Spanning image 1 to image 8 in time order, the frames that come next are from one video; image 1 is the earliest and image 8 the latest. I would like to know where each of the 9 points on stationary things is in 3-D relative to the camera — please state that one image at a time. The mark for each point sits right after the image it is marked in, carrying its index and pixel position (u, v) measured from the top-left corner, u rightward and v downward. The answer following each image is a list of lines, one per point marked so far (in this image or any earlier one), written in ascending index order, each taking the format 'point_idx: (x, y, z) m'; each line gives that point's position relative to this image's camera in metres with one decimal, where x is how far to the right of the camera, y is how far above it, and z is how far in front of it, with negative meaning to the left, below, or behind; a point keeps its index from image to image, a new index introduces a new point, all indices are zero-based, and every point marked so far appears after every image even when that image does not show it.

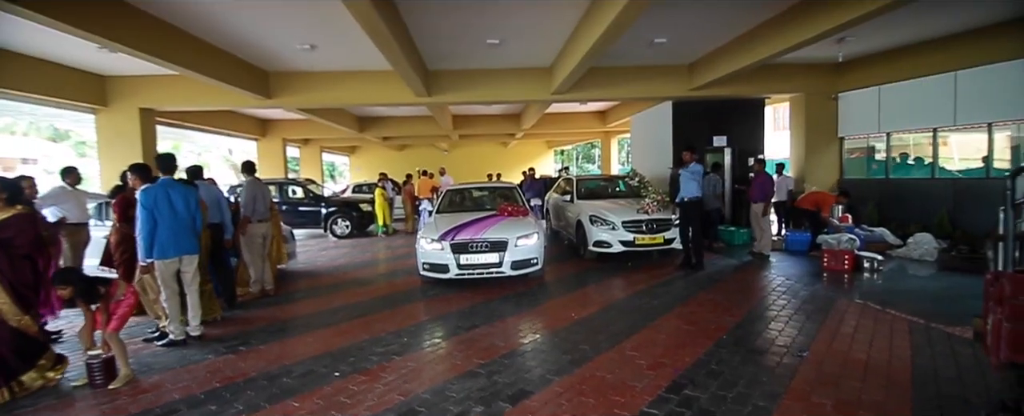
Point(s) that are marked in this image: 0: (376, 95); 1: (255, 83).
0: (-2.8, +2.2, +9.0) m
1: (-4.7, +2.3, +8.5) m
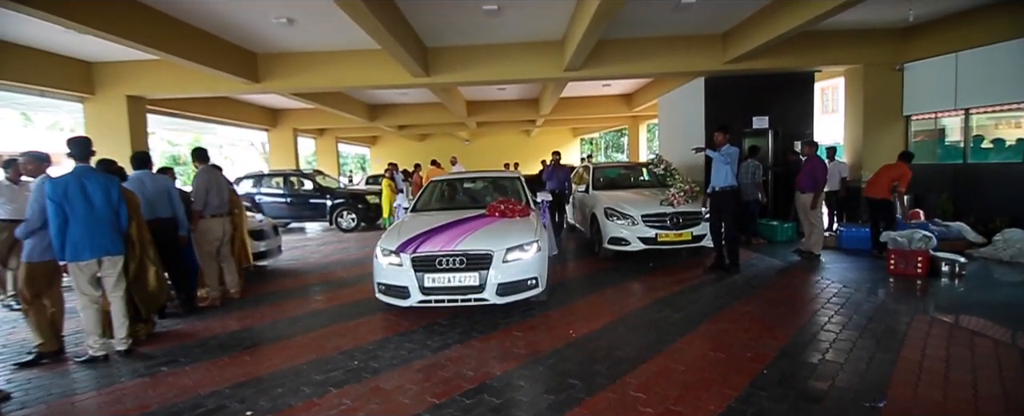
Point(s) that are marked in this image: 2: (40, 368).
0: (-2.6, +2.3, +8.2) m
1: (-4.6, +2.4, +7.8) m
2: (-3.8, -1.3, +3.7) m
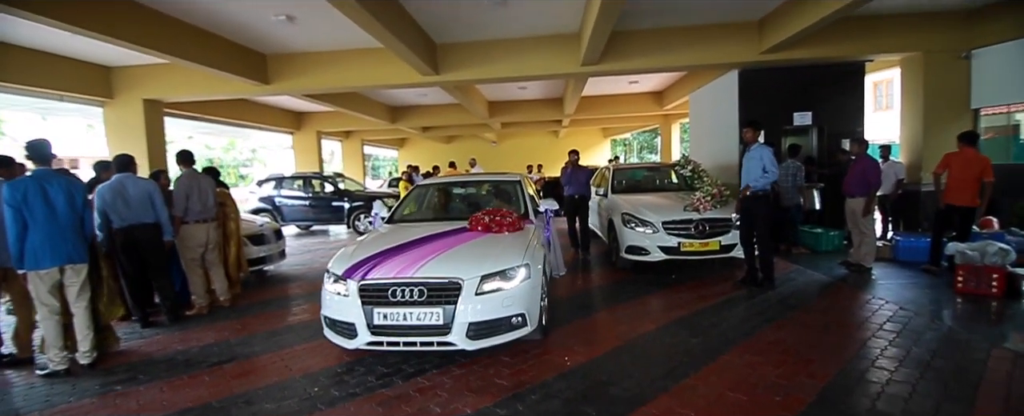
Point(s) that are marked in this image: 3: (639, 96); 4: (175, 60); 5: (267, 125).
0: (-2.4, +2.3, +8.0) m
1: (-4.4, +2.4, +7.7) m
2: (-3.9, -1.3, +3.5) m
3: (+3.6, +3.3, +13.3) m
4: (-4.8, +2.1, +6.6) m
5: (-6.8, +2.3, +12.7) m
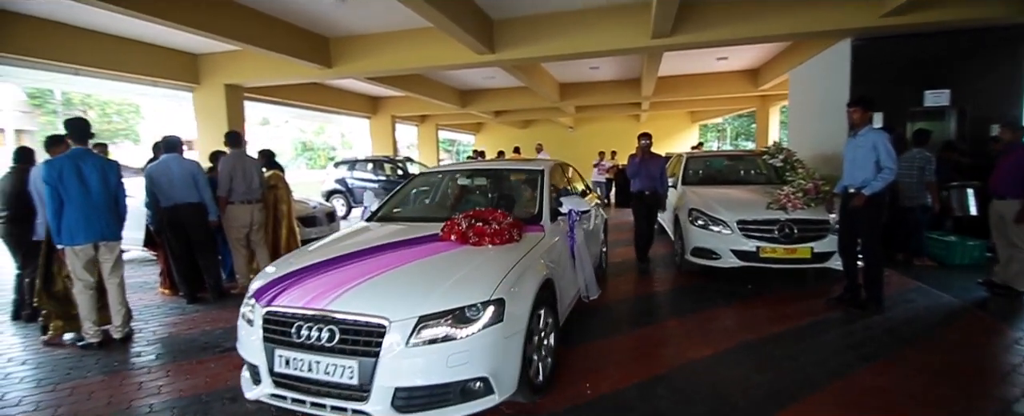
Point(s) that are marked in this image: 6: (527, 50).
0: (-1.3, +2.5, +7.7) m
1: (-3.4, +2.7, +7.8) m
2: (-3.8, -1.1, +3.7) m
3: (+5.6, +3.4, +11.8) m
4: (-4.0, +2.4, +6.7) m
5: (-4.8, +2.8, +13.1) m
6: (+0.3, +2.5, +7.3) m
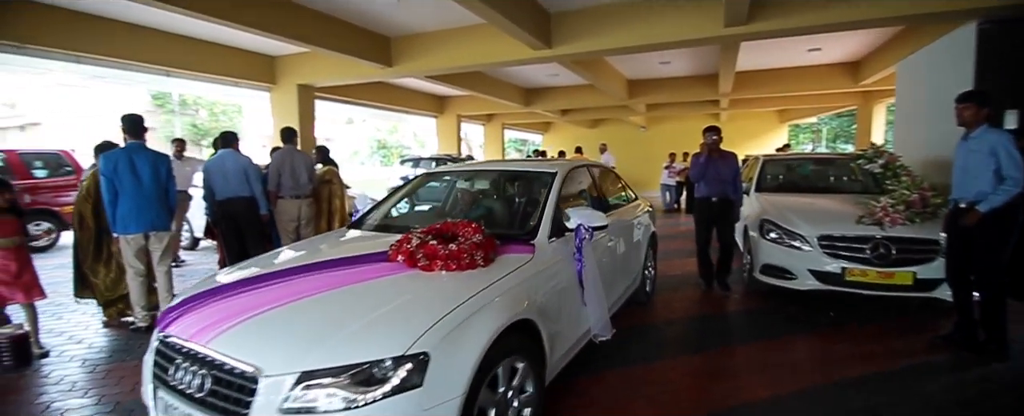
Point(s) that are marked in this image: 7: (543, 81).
0: (-0.4, +2.5, +7.5) m
1: (-2.4, +2.7, +7.9) m
2: (-3.5, -1.1, +4.0) m
3: (+7.1, +3.2, +10.5) m
4: (-3.2, +2.5, +7.0) m
5: (-3.0, +2.9, +13.4) m
6: (+1.1, +2.4, +6.9) m
7: (+0.8, +3.2, +11.6) m
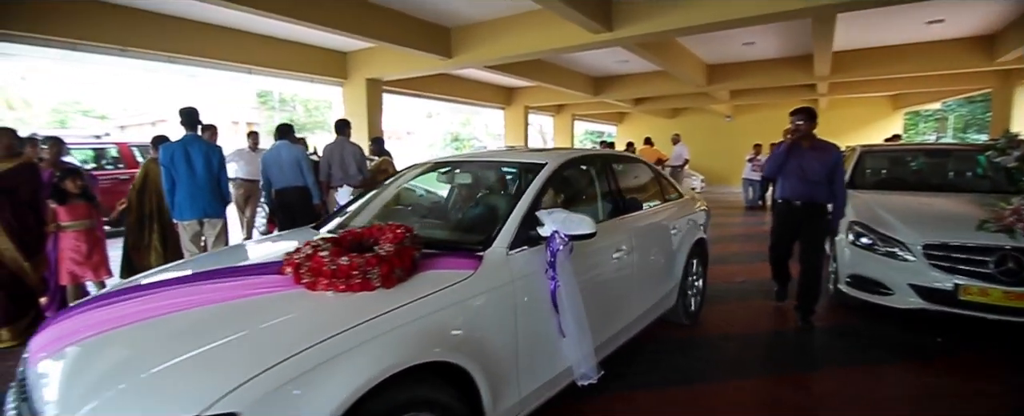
0: (+0.5, +2.6, +7.2) m
1: (-1.4, +2.9, +7.9) m
2: (-3.2, -0.9, +4.3) m
3: (+8.4, +3.2, +8.9) m
4: (-2.3, +2.6, +7.1) m
5: (-1.0, +3.1, +13.4) m
6: (+1.9, +2.5, +6.3) m
7: (+2.4, +3.3, +11.0) m
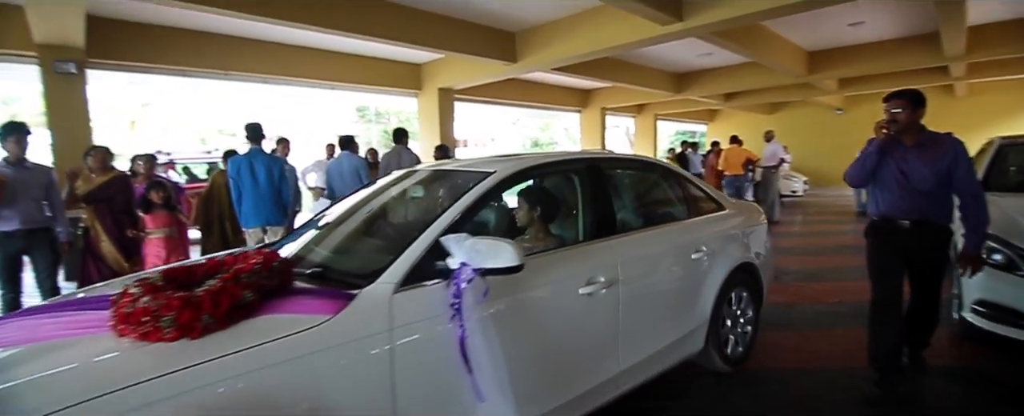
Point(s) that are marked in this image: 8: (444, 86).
0: (+1.5, +2.5, +6.8) m
1: (-0.2, +2.8, +7.9) m
2: (-2.7, -1.0, +4.6) m
3: (+9.5, +3.1, +7.0) m
4: (-1.3, +2.5, +7.3) m
5: (+1.2, +3.0, +13.2) m
6: (+2.7, +2.4, +5.6) m
7: (+4.0, +3.2, +10.2) m
8: (-1.4, +2.6, +9.7) m
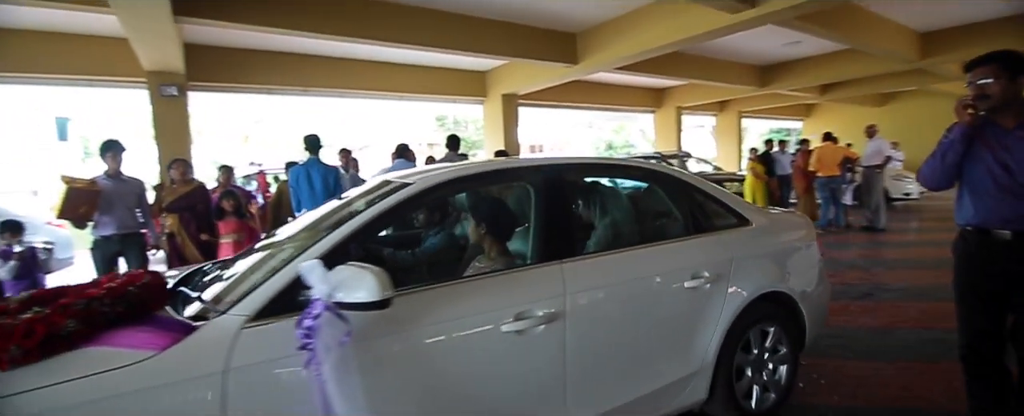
0: (+2.3, +2.4, +6.3) m
1: (+0.8, +2.7, +7.7) m
2: (-2.3, -1.1, +4.9) m
3: (+10.2, +3.0, +5.1) m
4: (-0.4, +2.4, +7.3) m
5: (+3.1, +2.8, +12.7) m
6: (+3.2, +2.4, +5.0) m
7: (+5.4, +3.1, +9.3) m
8: (-0.1, +2.5, +9.7) m
